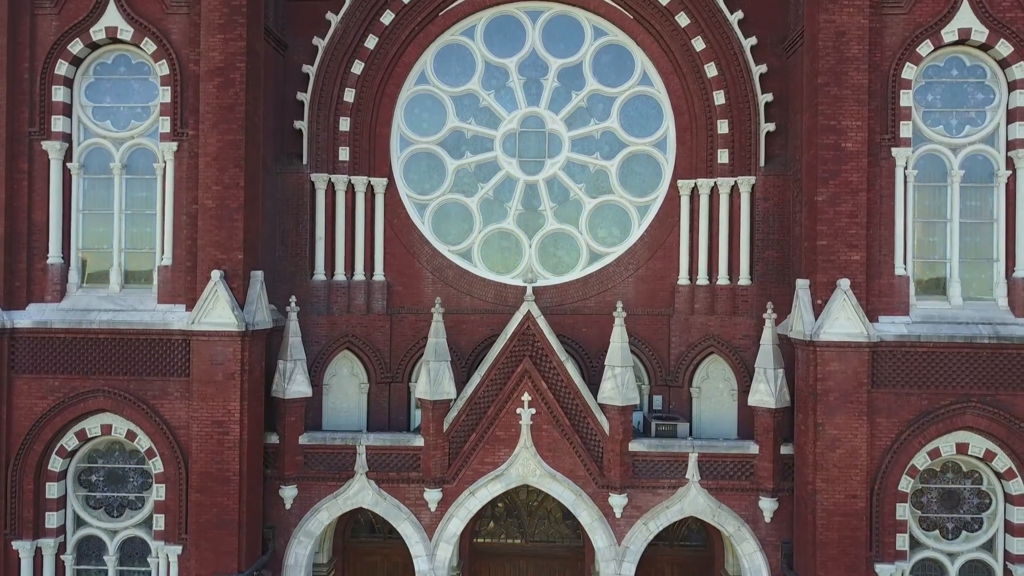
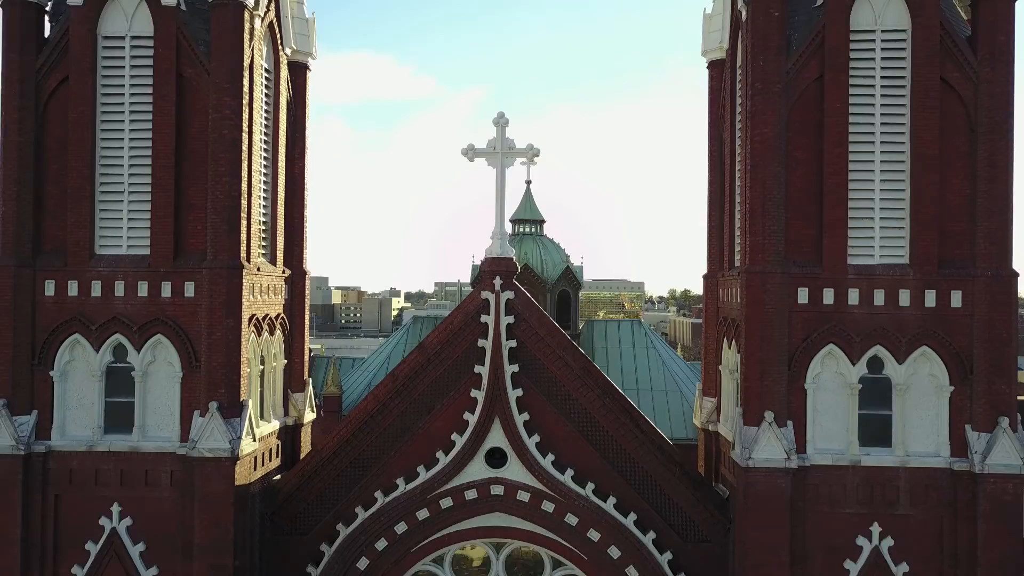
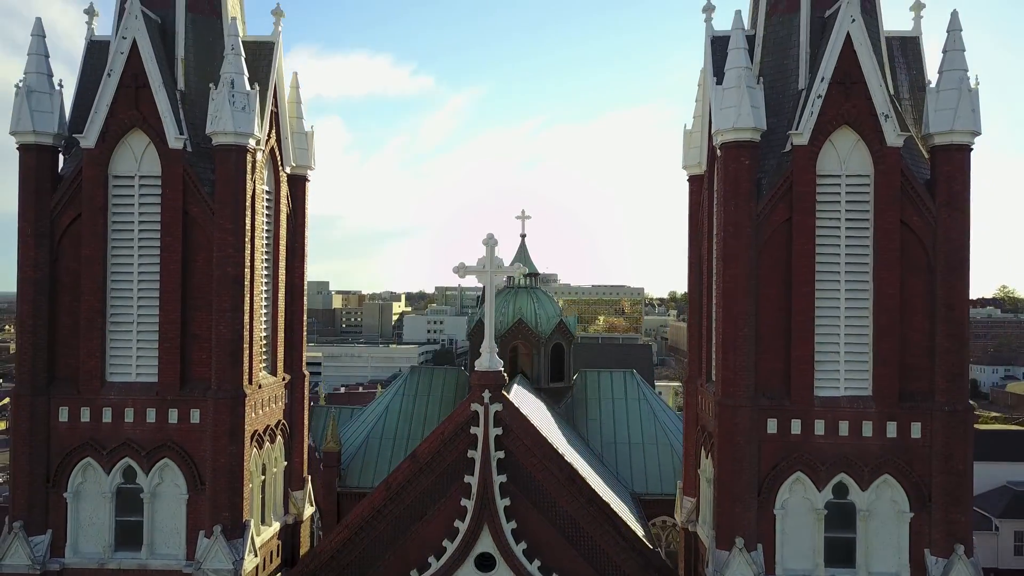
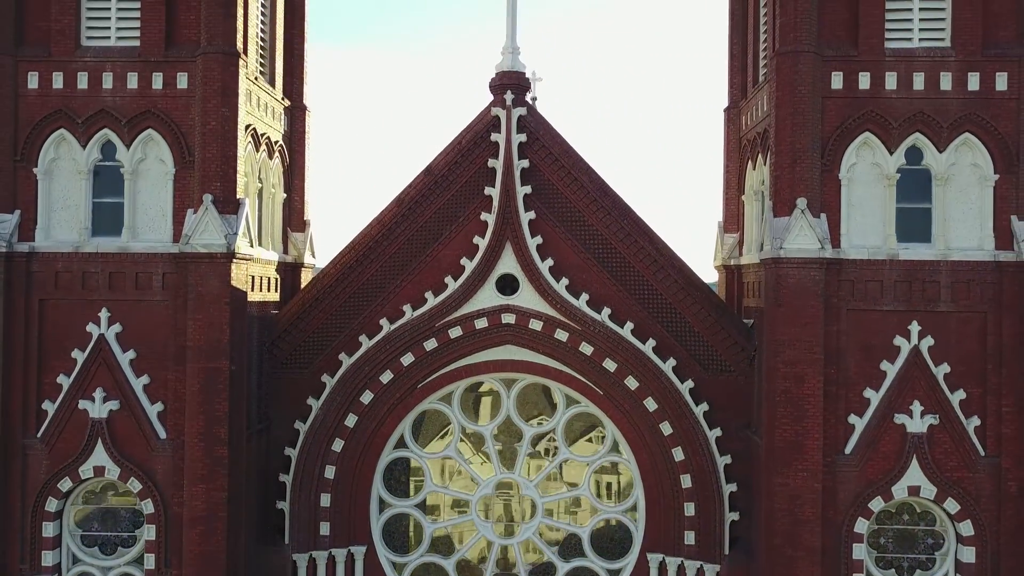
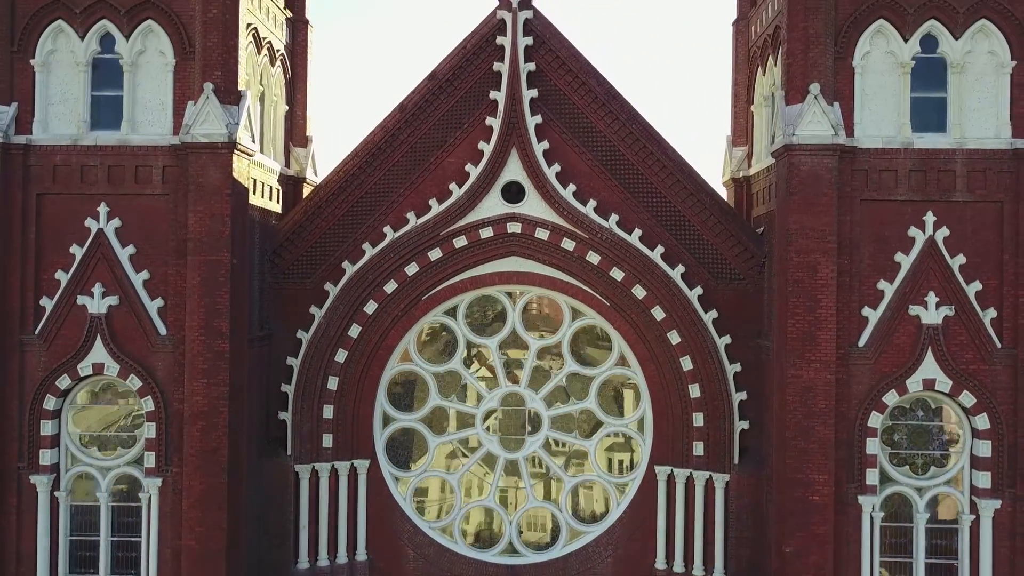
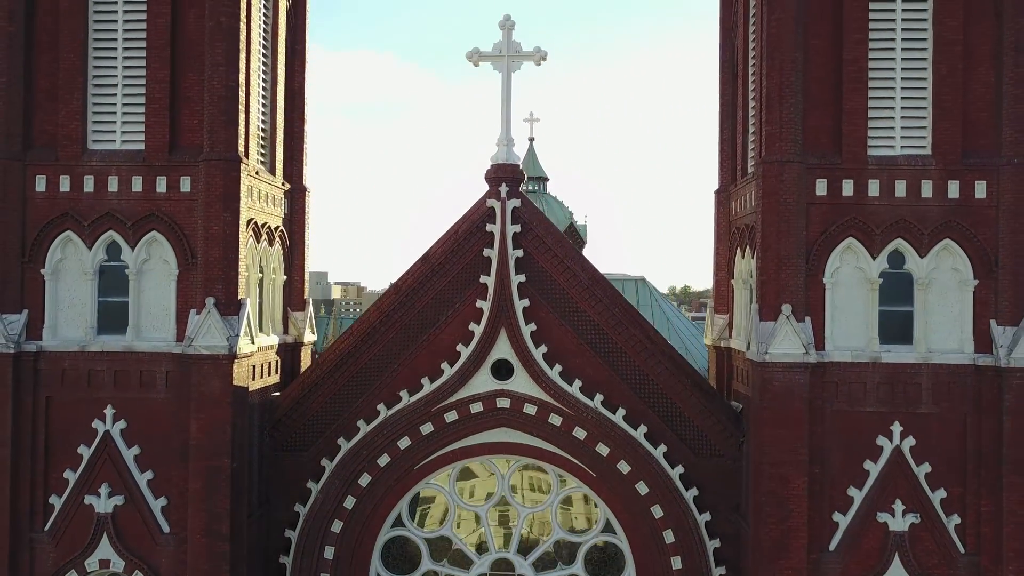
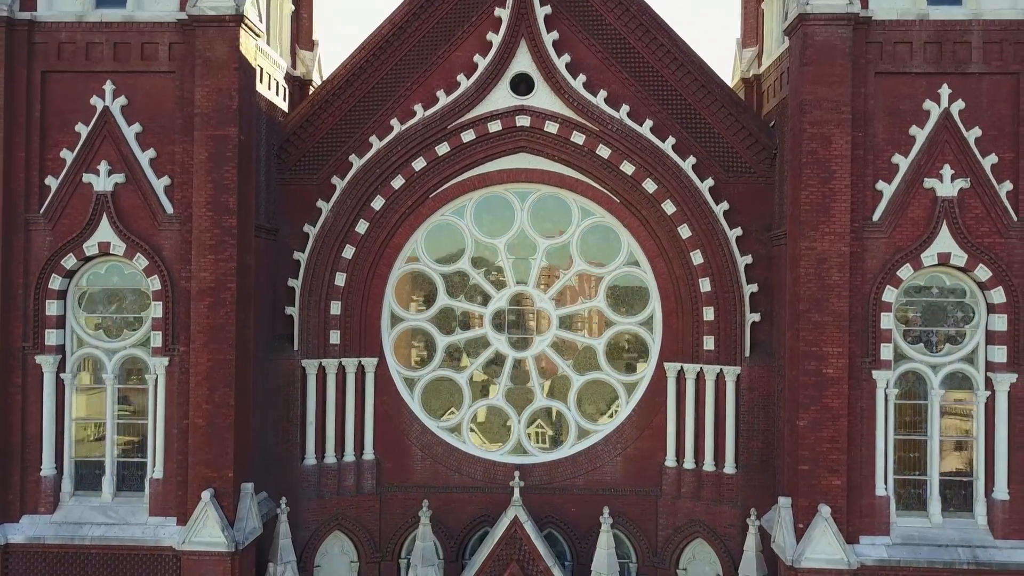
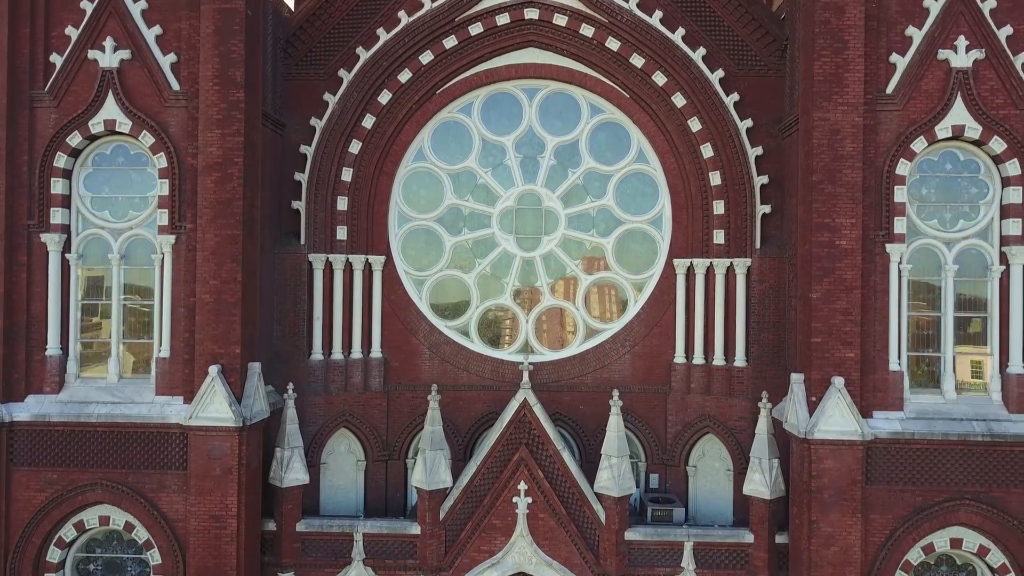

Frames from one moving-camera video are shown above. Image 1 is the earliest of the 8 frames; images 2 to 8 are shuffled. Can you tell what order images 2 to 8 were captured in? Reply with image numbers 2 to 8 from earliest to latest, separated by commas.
8, 7, 5, 4, 6, 2, 3
